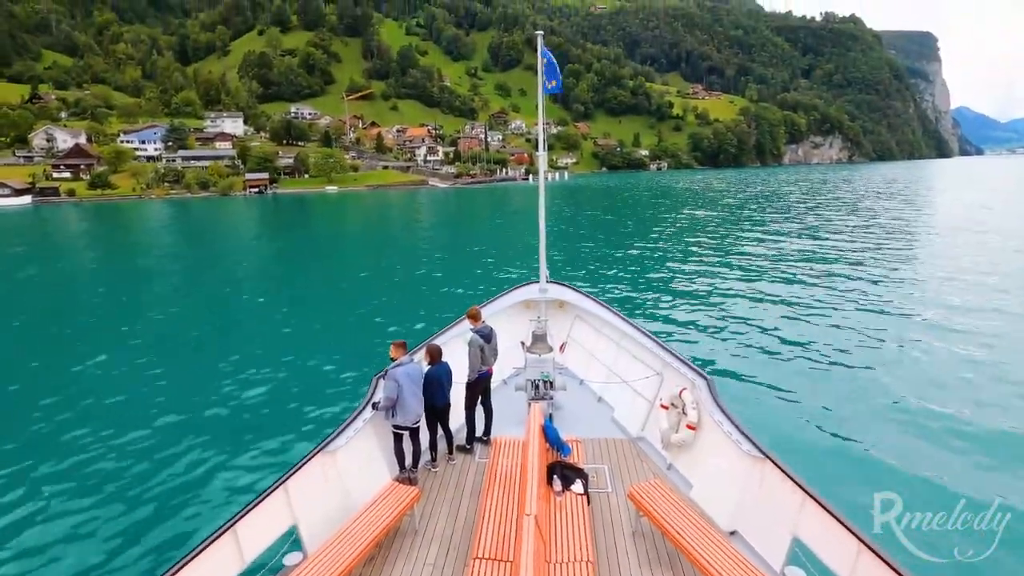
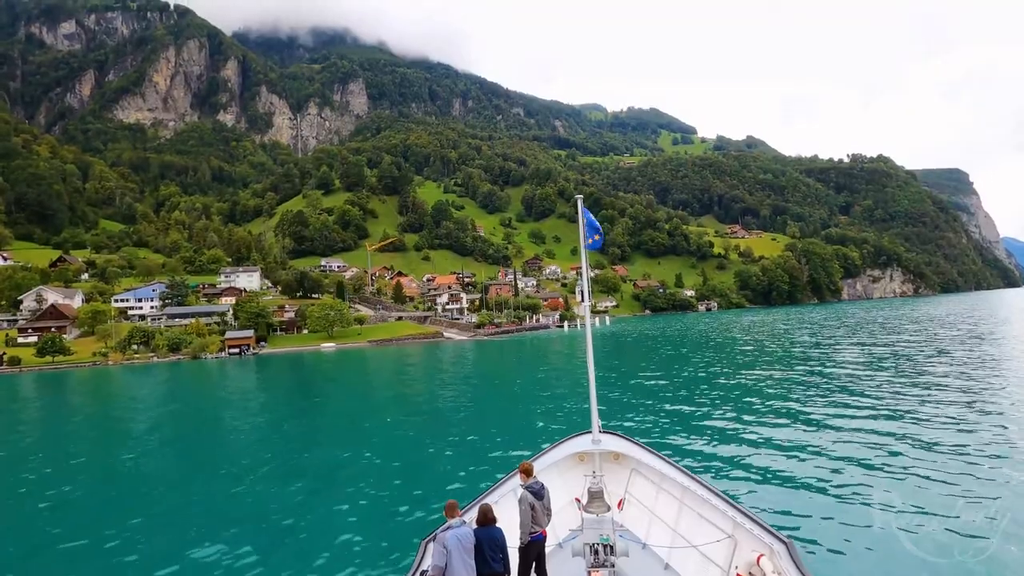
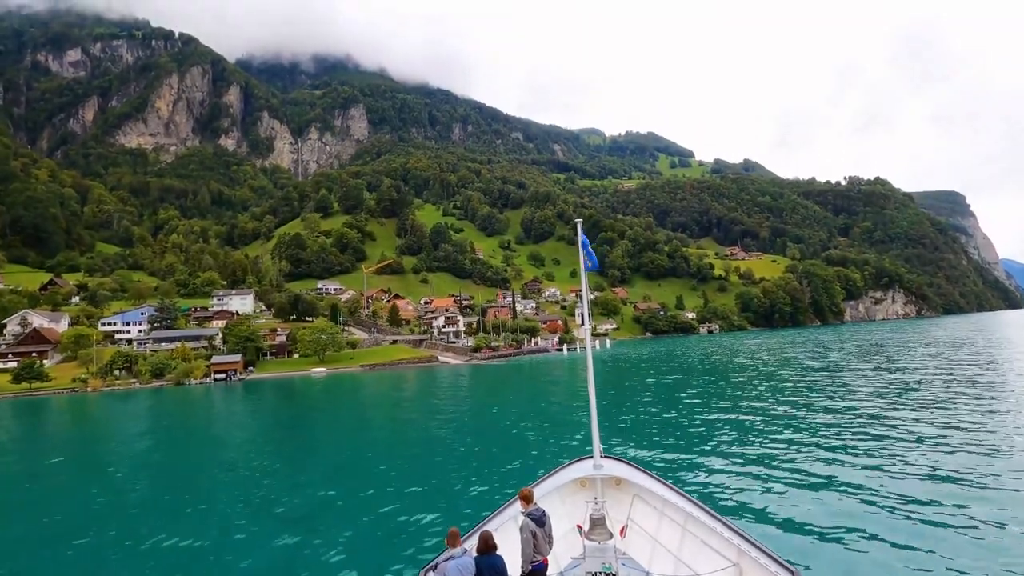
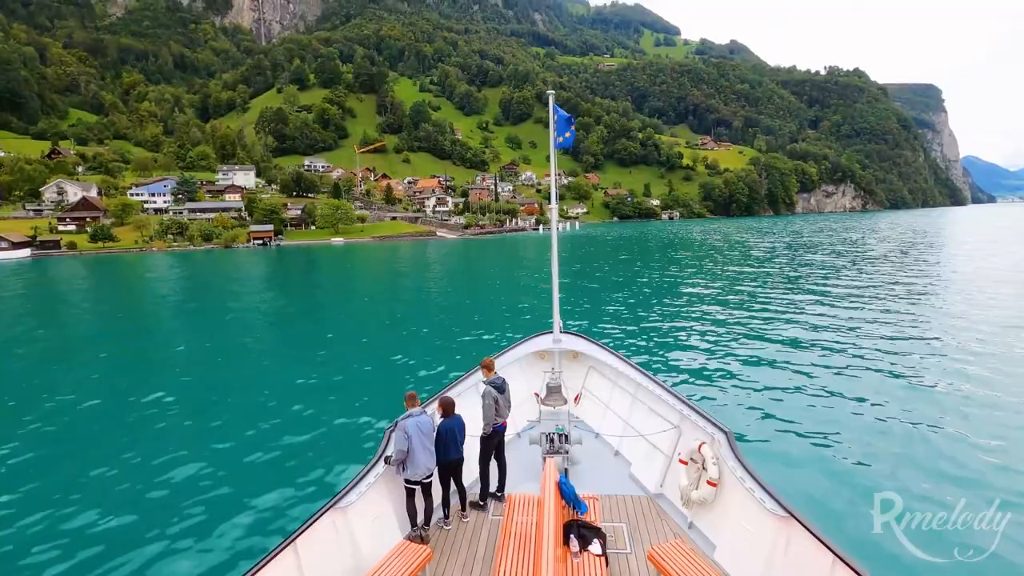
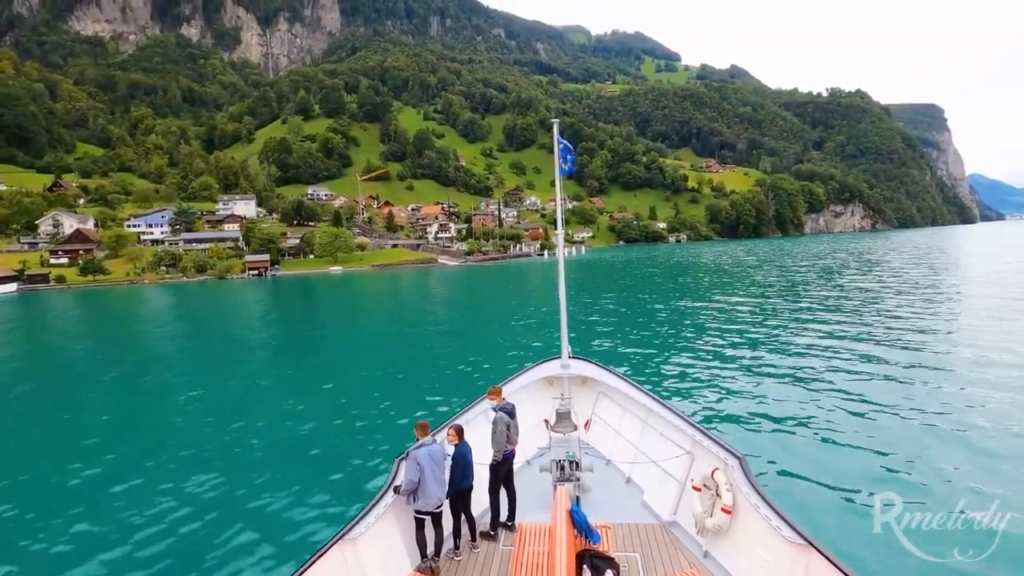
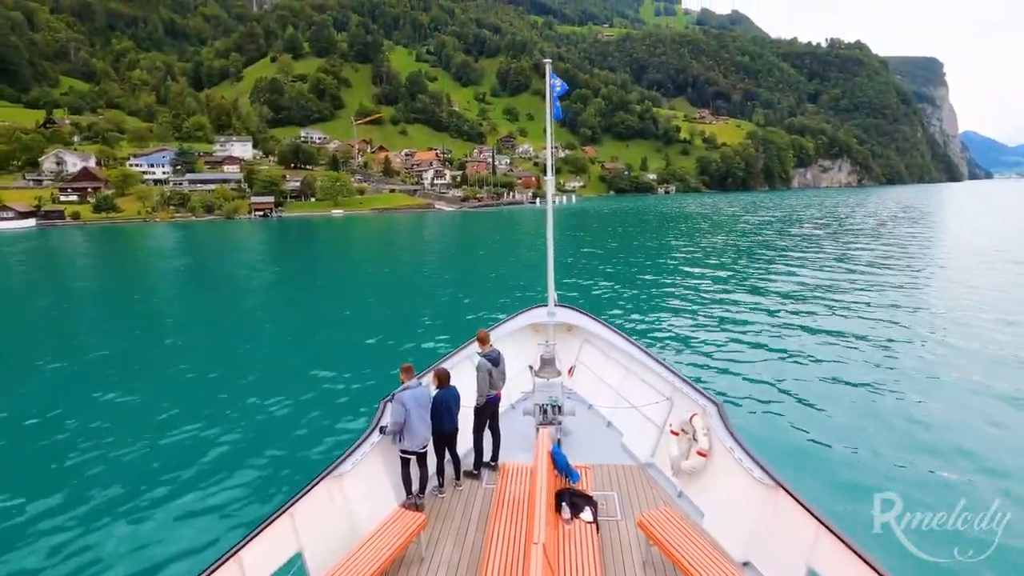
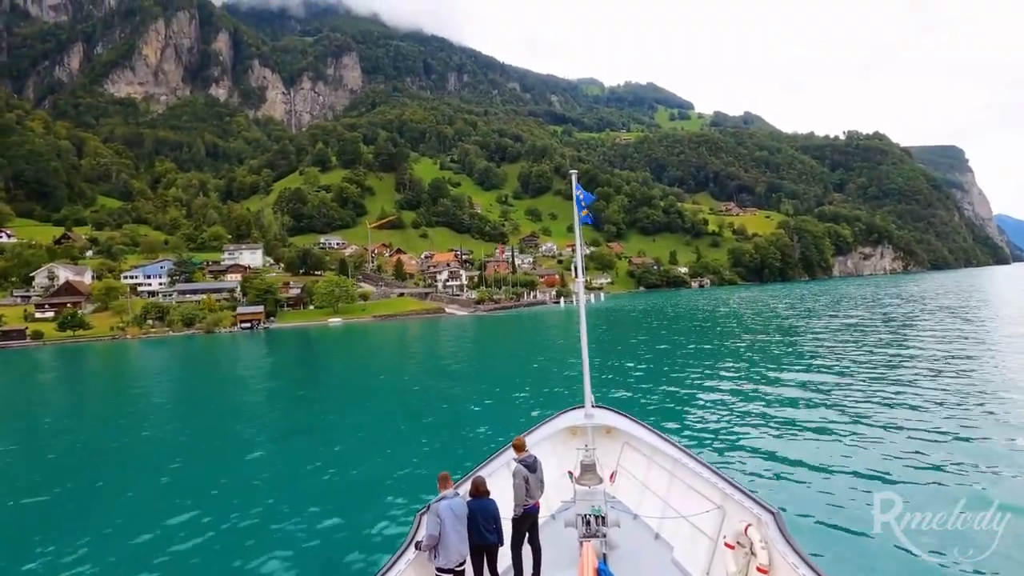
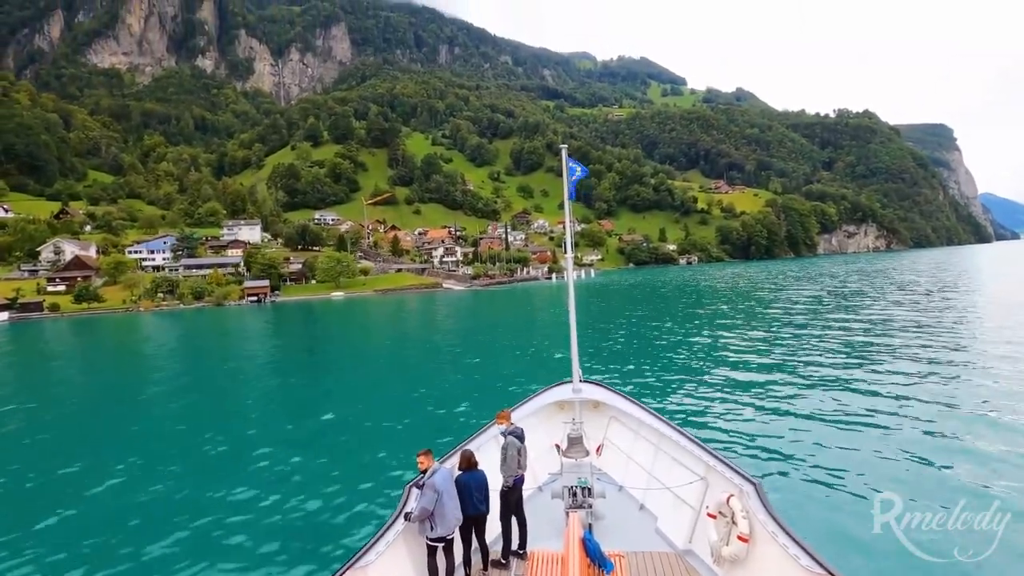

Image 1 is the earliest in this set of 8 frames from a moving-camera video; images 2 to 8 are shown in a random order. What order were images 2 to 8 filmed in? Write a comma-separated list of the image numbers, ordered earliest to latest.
6, 4, 5, 8, 7, 2, 3
